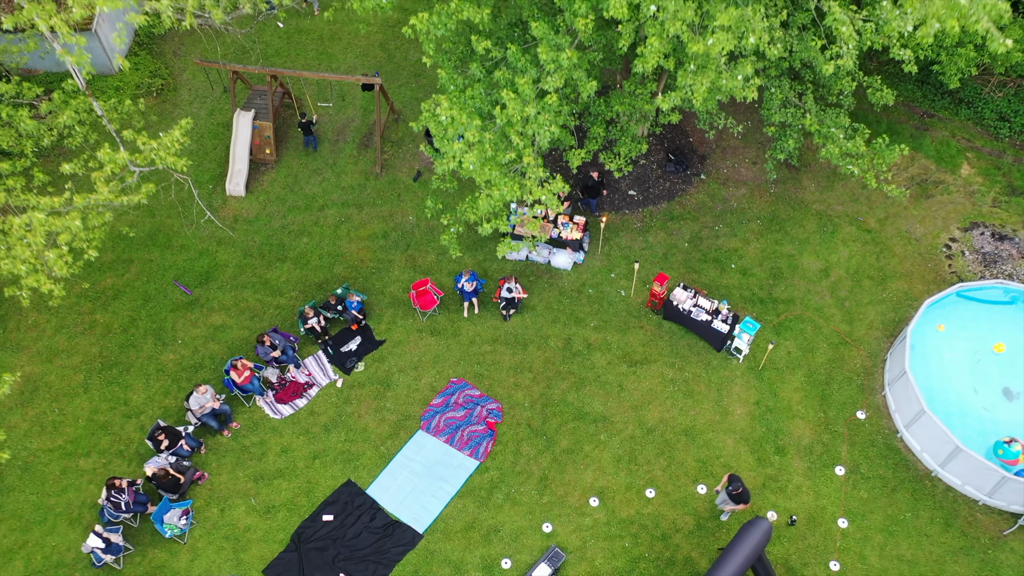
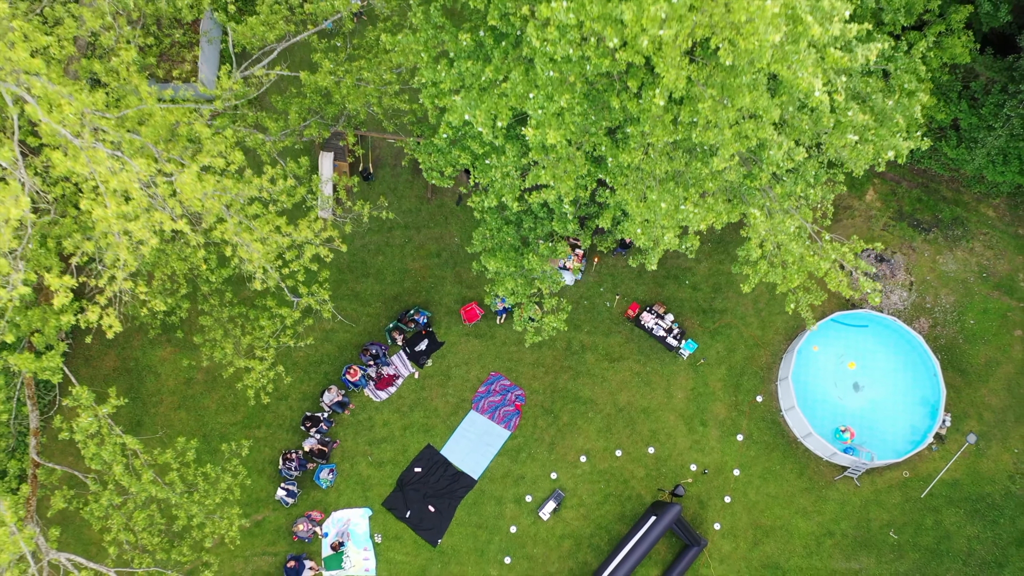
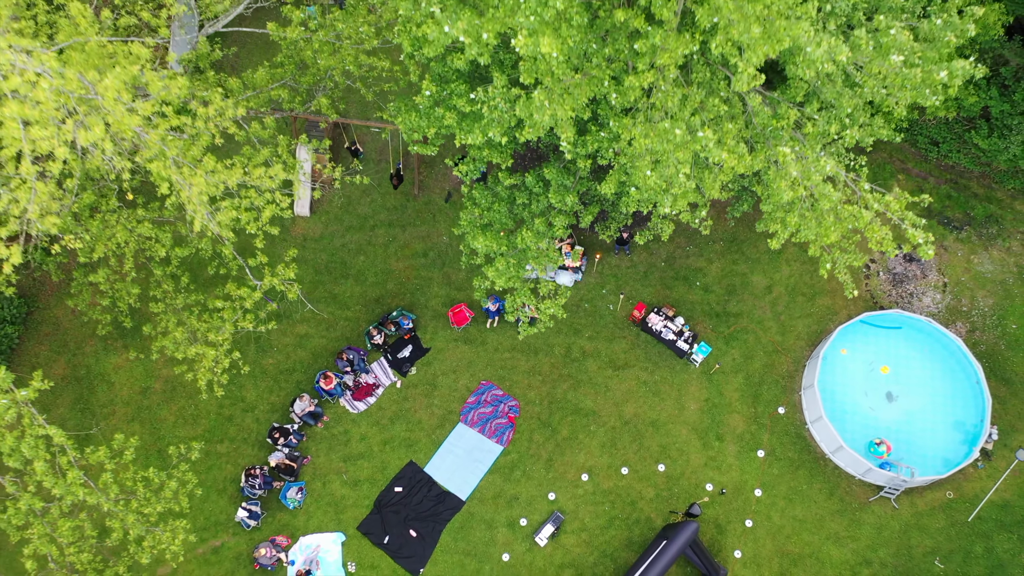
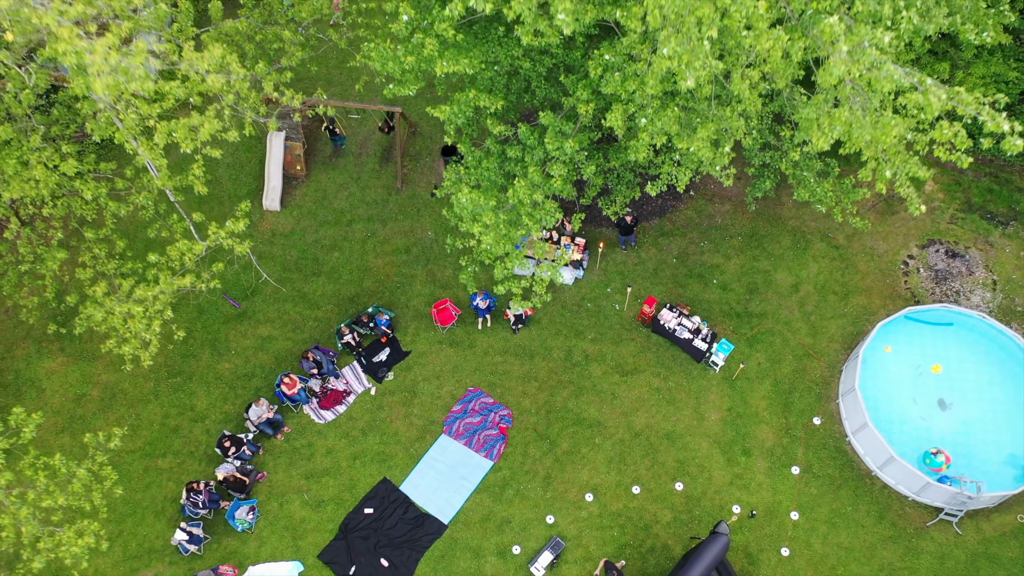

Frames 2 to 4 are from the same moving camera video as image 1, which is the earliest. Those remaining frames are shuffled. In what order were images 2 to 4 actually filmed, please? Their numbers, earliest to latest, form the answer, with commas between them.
4, 3, 2
